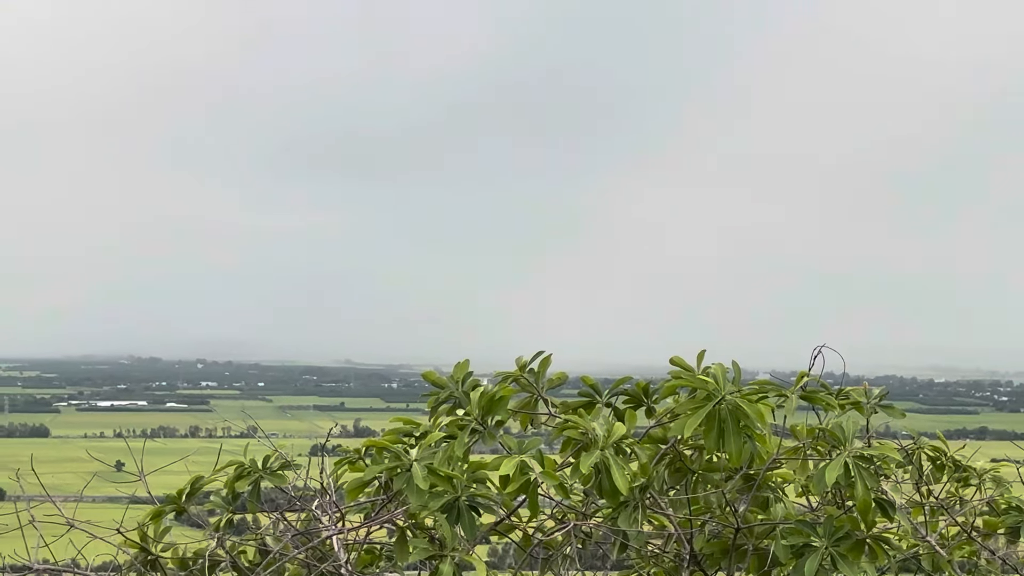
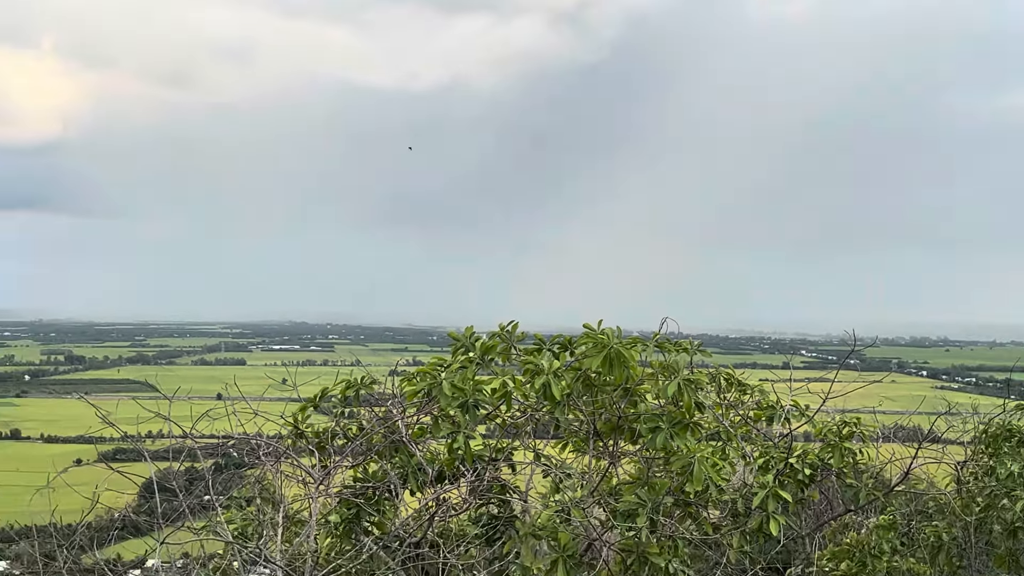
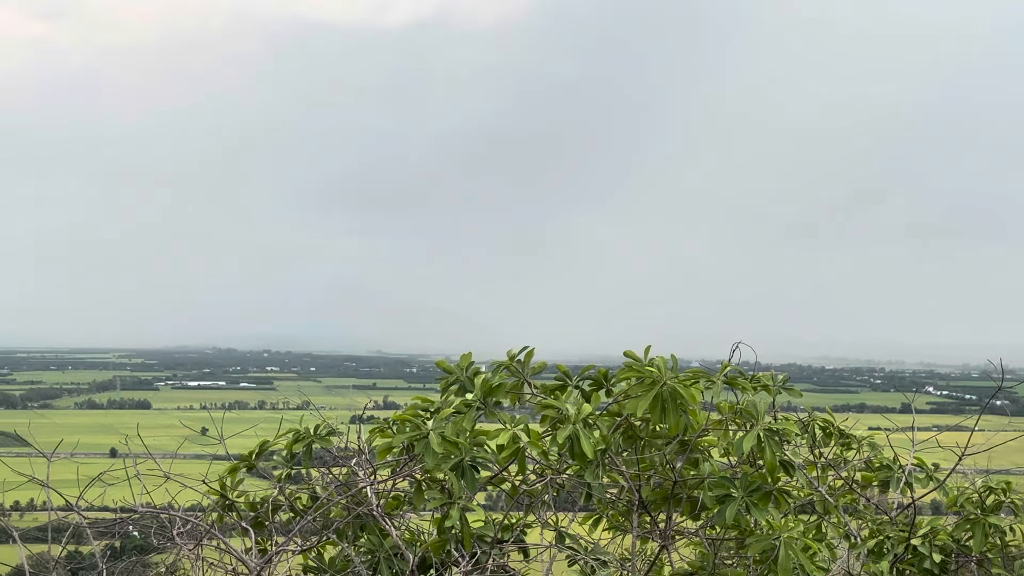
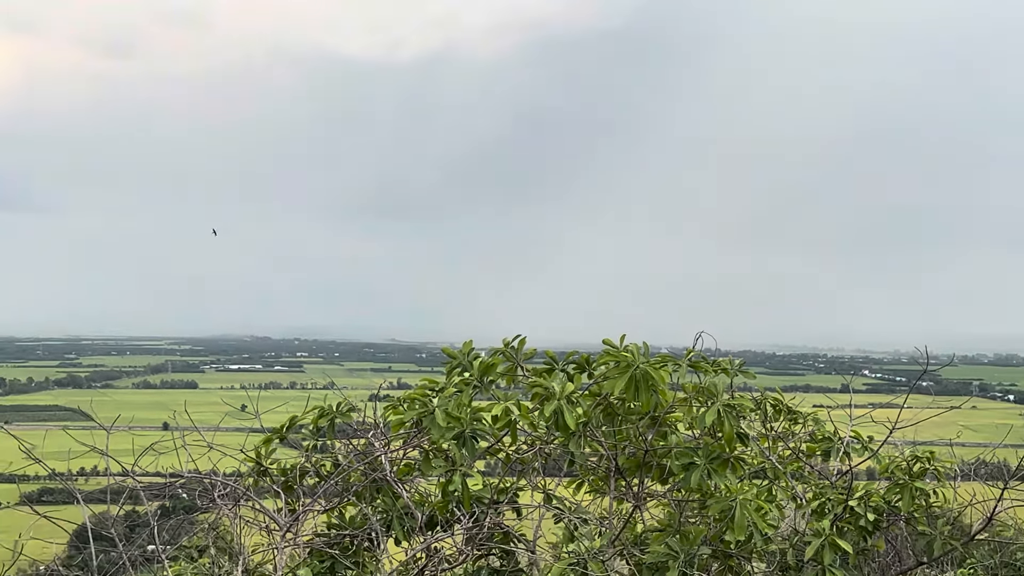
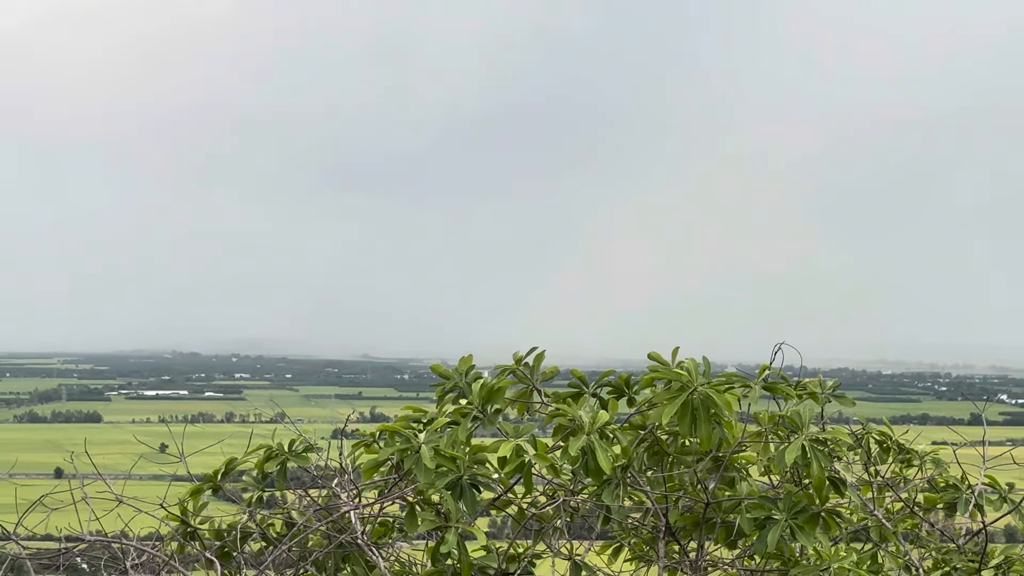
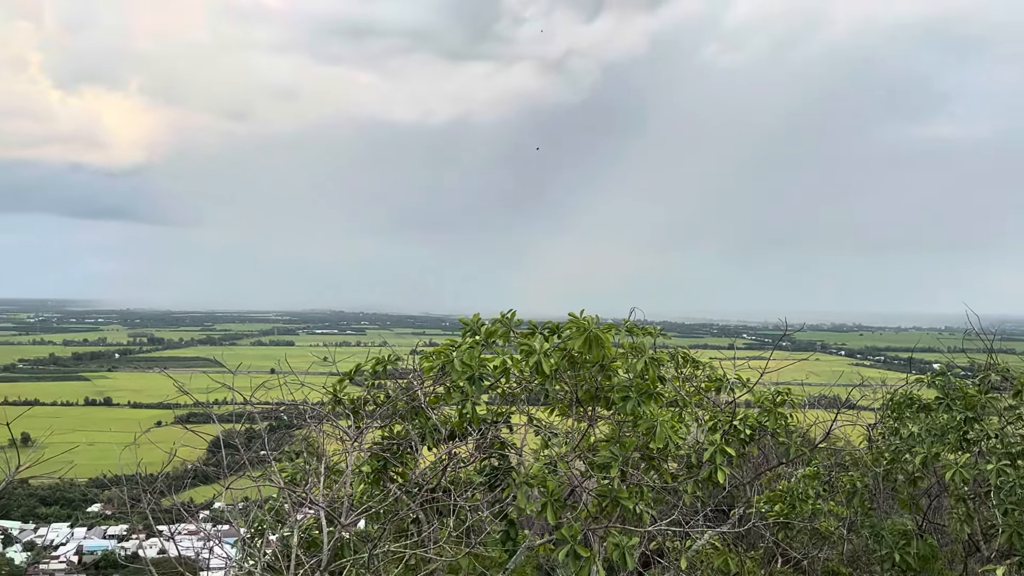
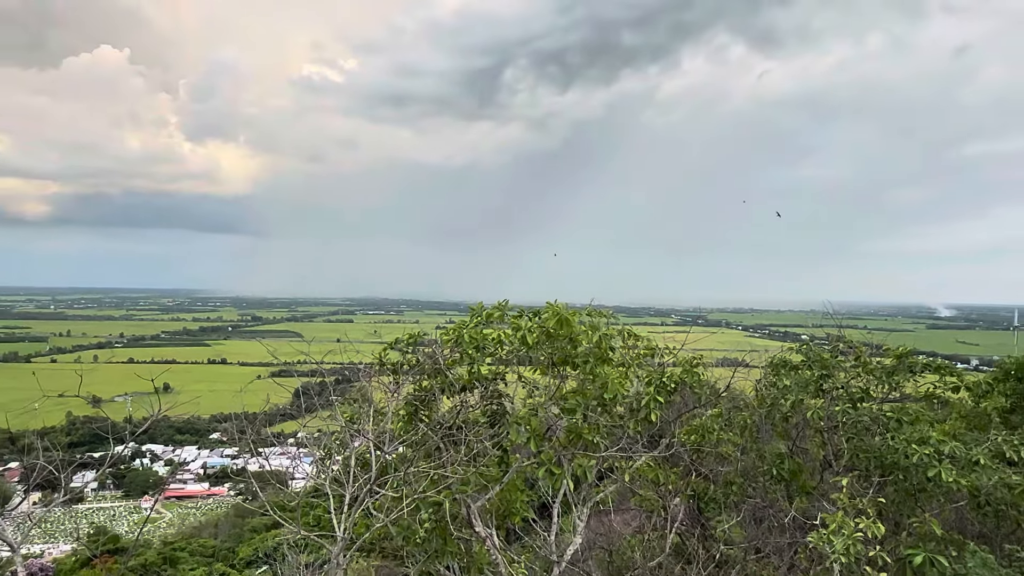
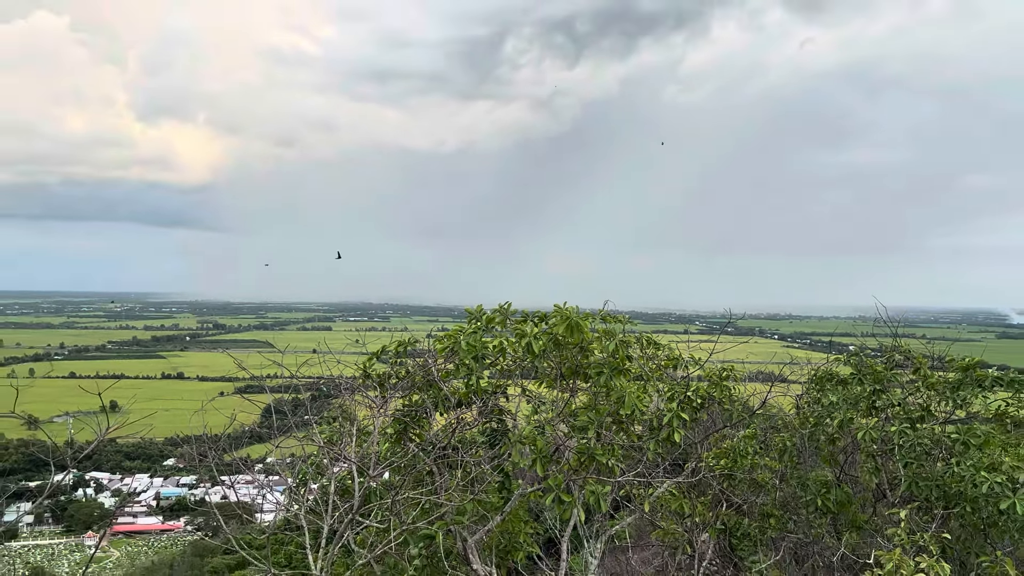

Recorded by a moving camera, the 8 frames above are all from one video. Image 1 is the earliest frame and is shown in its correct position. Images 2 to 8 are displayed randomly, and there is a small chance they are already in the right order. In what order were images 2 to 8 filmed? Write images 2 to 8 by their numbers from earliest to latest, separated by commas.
5, 3, 4, 2, 6, 8, 7
